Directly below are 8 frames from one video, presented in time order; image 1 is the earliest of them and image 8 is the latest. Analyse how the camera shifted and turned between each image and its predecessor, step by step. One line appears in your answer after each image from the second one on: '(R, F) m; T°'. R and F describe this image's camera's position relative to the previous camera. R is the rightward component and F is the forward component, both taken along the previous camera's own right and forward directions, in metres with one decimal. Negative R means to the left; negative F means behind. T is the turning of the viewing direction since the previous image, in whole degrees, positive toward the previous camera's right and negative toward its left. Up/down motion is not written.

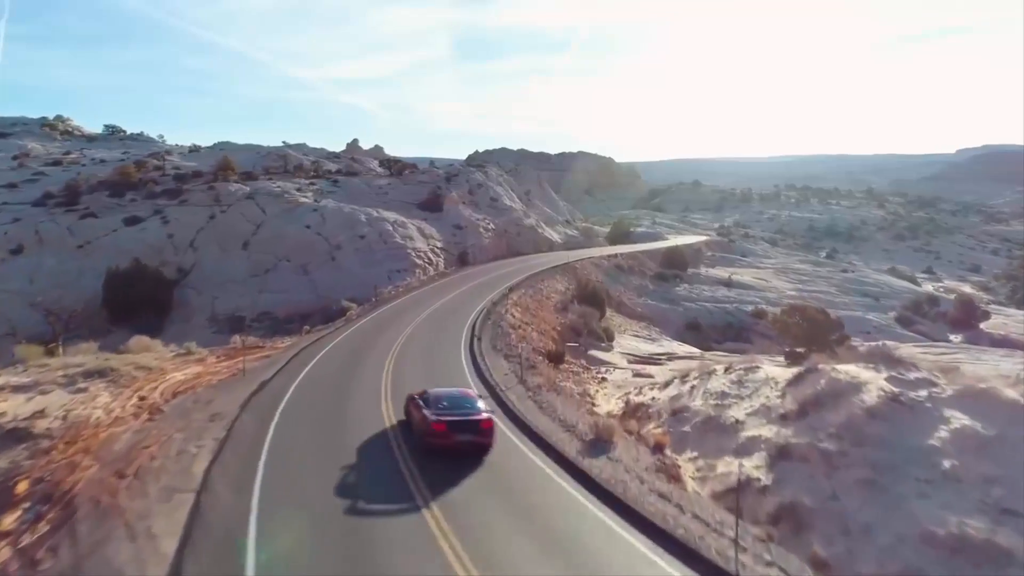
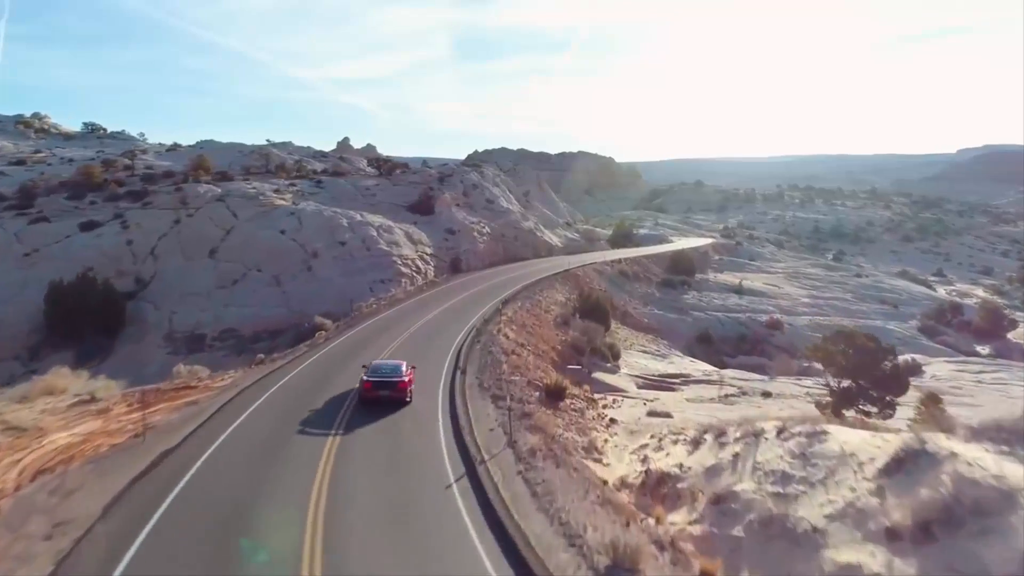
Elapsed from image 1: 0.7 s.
(+0.3, +3.7) m; 0°
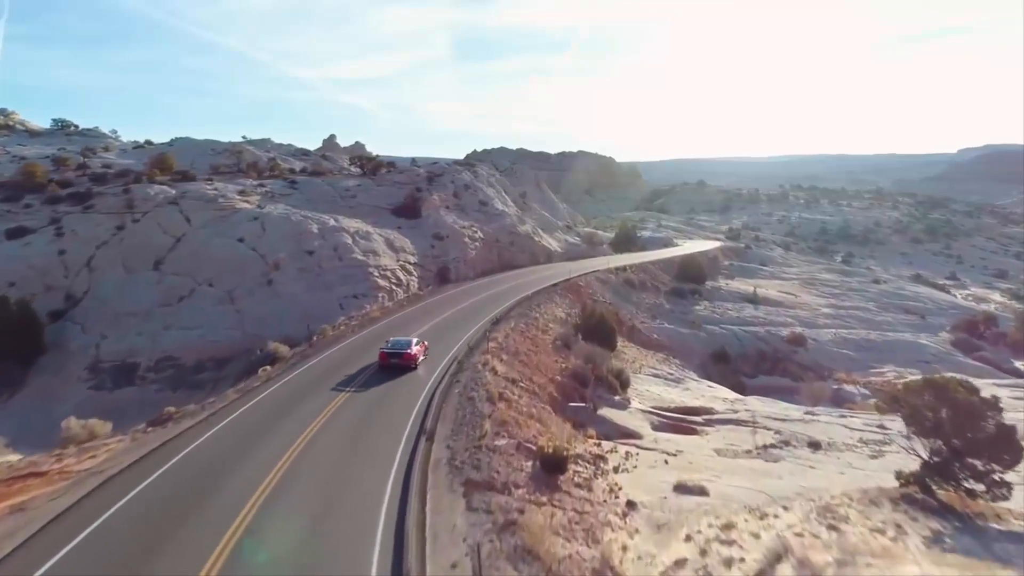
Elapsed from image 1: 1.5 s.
(+0.3, +4.7) m; 0°
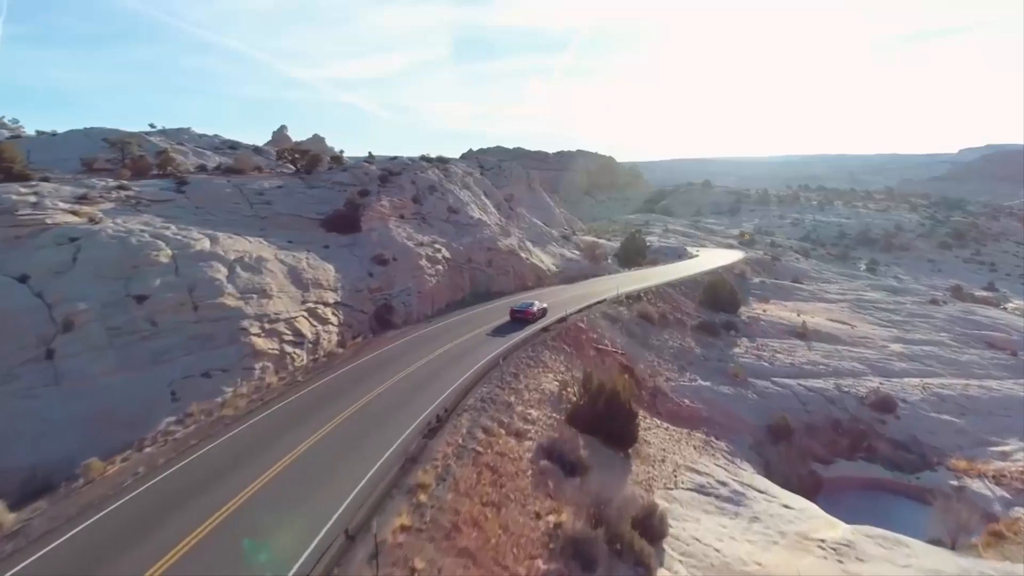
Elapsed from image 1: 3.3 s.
(+1.2, +12.4) m; 0°
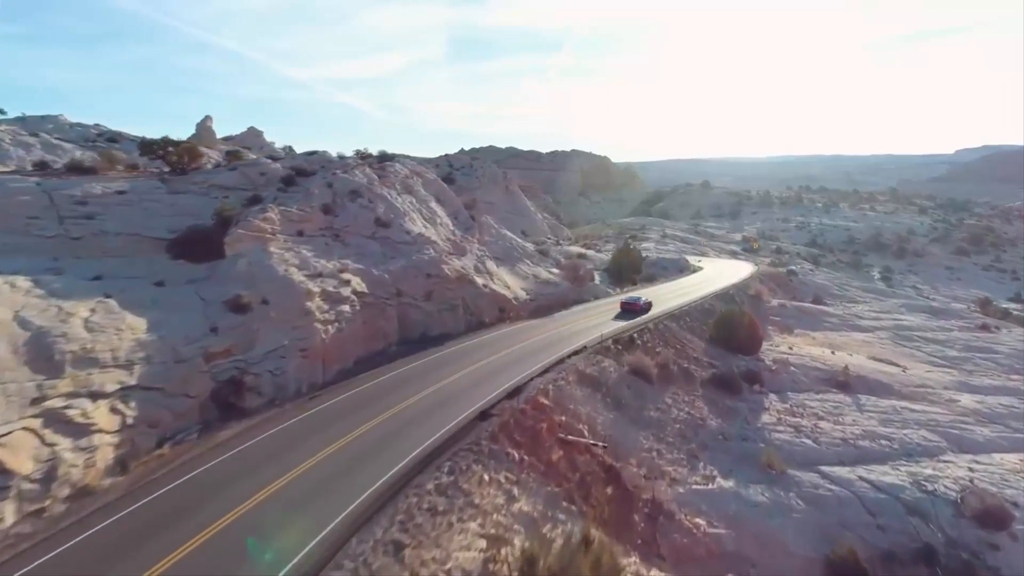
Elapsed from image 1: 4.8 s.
(+2.1, +10.3) m; 0°
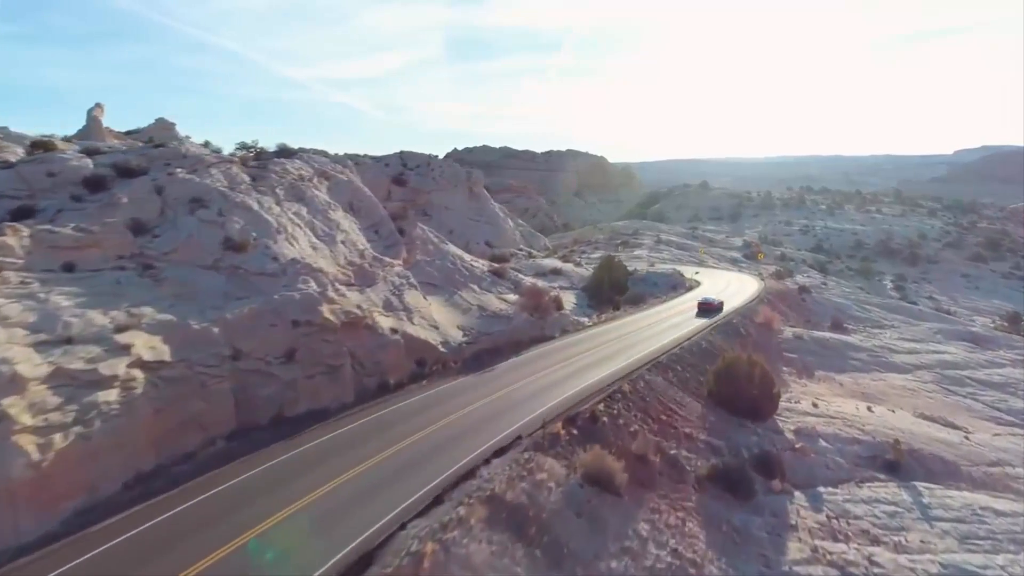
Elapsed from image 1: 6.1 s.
(+2.8, +9.4) m; 0°
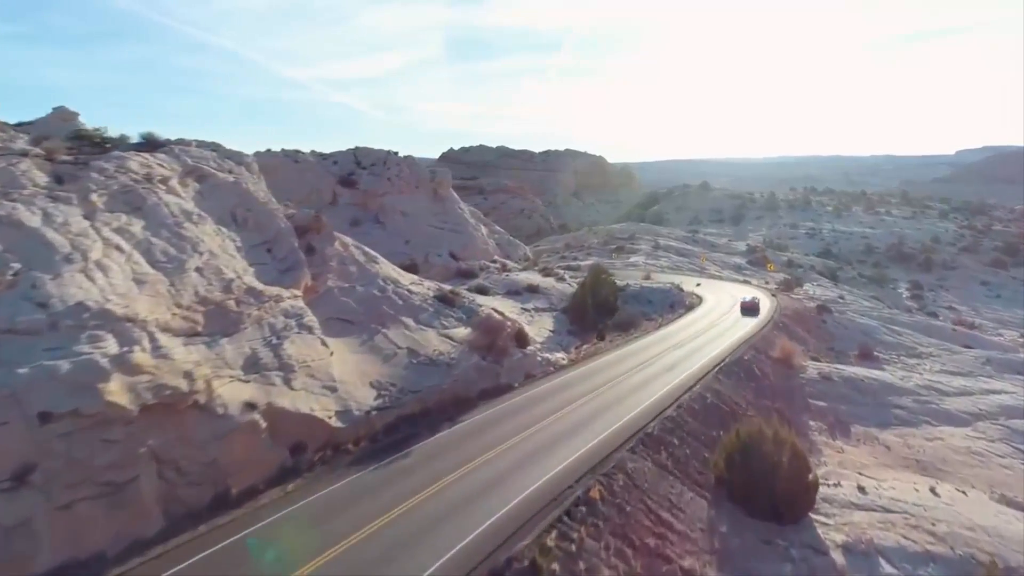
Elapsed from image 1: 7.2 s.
(+2.0, +7.8) m; 0°
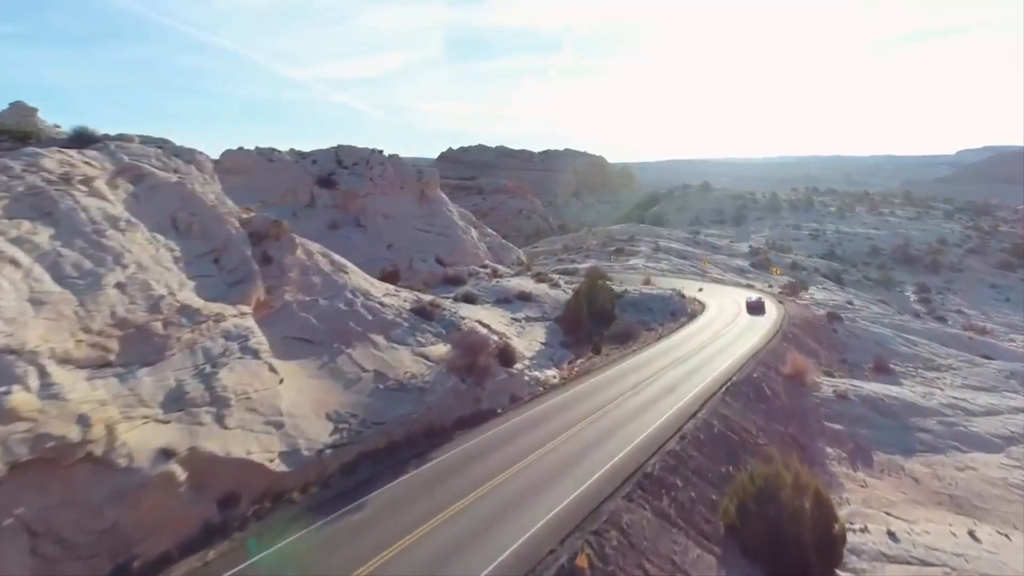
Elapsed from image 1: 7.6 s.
(+0.6, +2.8) m; 0°
